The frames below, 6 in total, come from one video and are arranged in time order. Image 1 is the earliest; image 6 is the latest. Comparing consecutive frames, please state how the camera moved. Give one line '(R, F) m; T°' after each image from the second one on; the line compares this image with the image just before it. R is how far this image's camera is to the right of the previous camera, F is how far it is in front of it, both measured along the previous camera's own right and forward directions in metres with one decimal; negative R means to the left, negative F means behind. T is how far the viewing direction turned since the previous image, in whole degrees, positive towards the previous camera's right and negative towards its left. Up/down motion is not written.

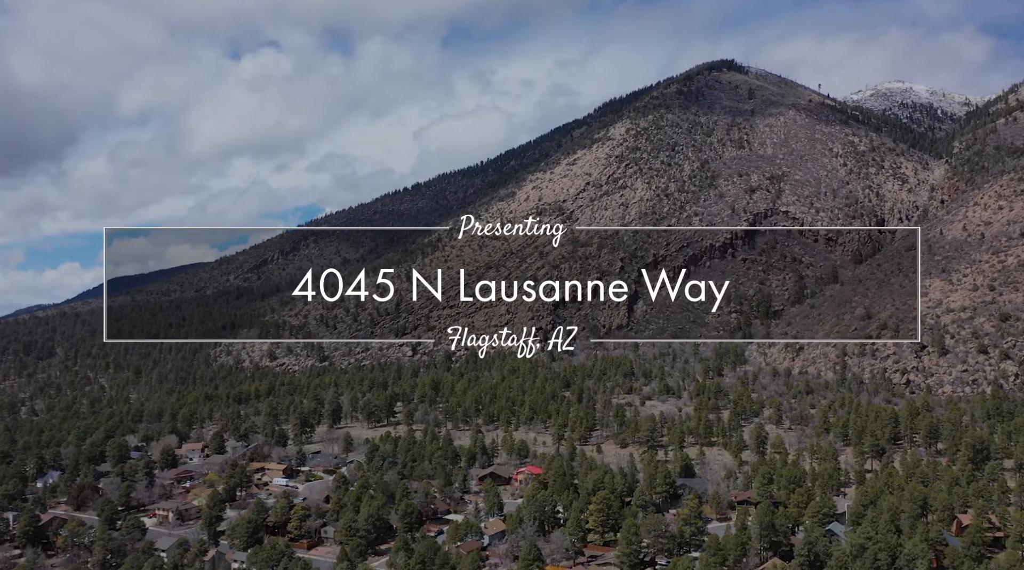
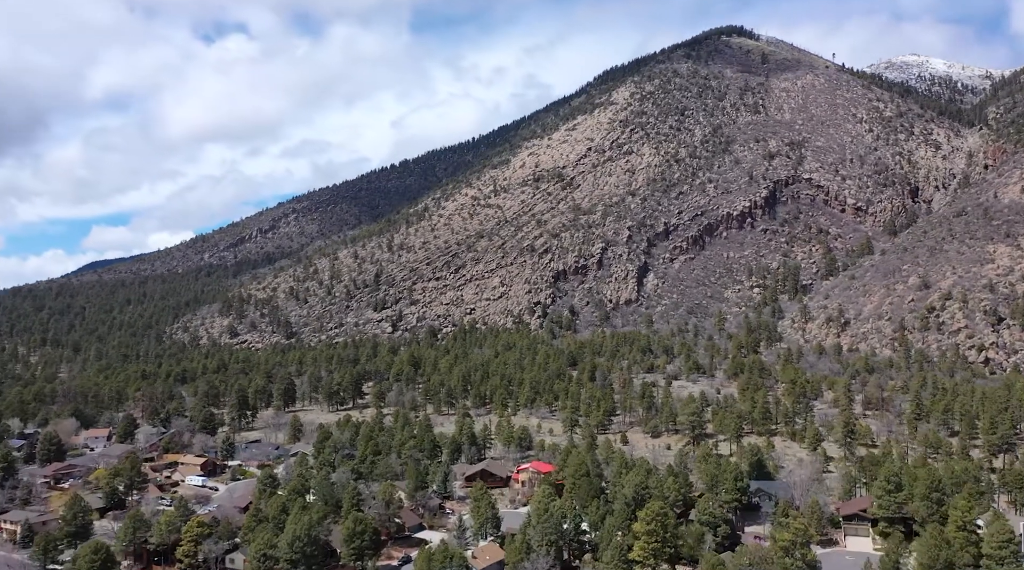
(-0.6, +22.9) m; +1°
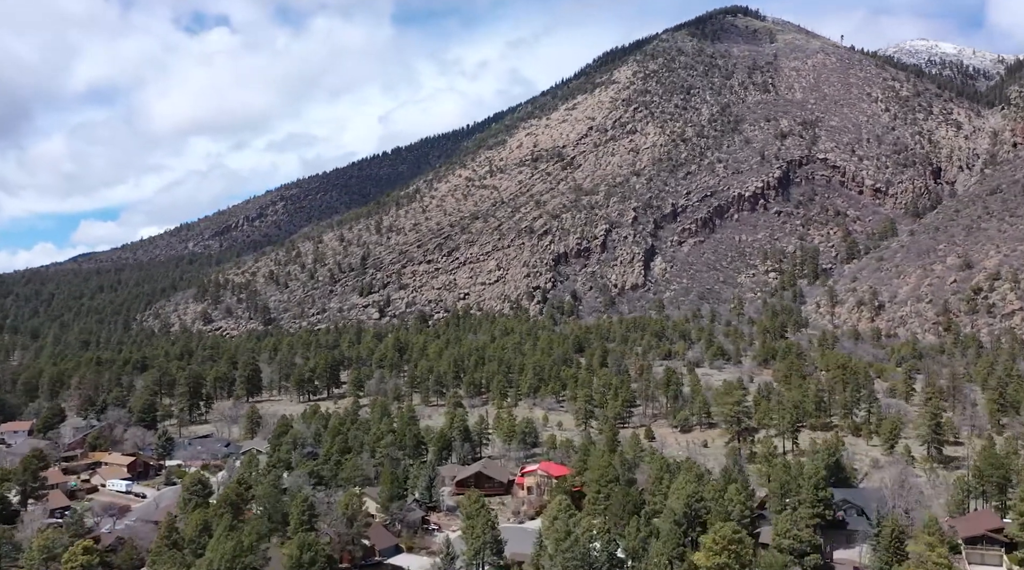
(-0.5, +12.7) m; 0°
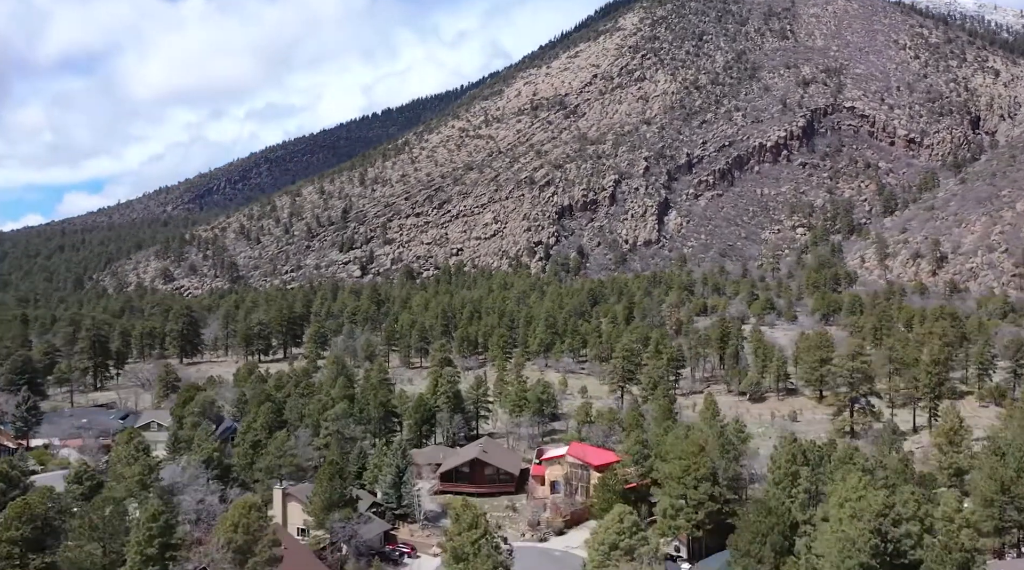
(-0.7, +16.9) m; 0°
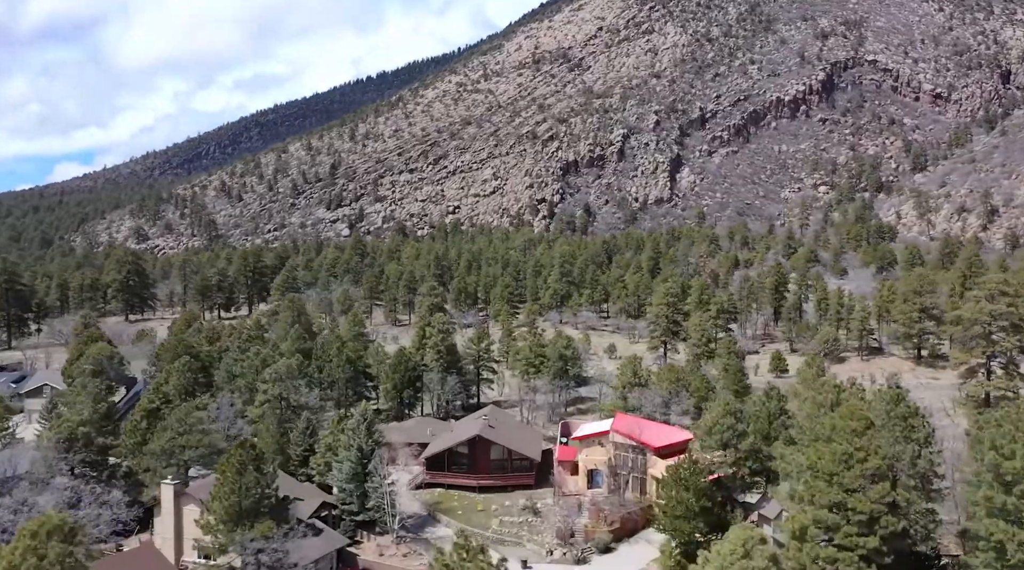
(-0.5, +10.0) m; 0°
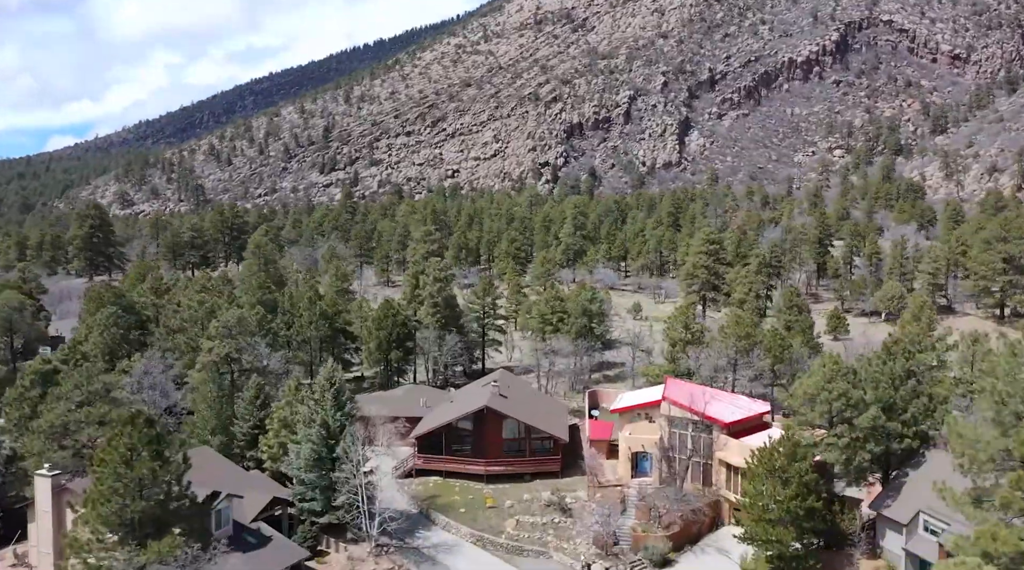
(-0.3, +5.4) m; 0°
